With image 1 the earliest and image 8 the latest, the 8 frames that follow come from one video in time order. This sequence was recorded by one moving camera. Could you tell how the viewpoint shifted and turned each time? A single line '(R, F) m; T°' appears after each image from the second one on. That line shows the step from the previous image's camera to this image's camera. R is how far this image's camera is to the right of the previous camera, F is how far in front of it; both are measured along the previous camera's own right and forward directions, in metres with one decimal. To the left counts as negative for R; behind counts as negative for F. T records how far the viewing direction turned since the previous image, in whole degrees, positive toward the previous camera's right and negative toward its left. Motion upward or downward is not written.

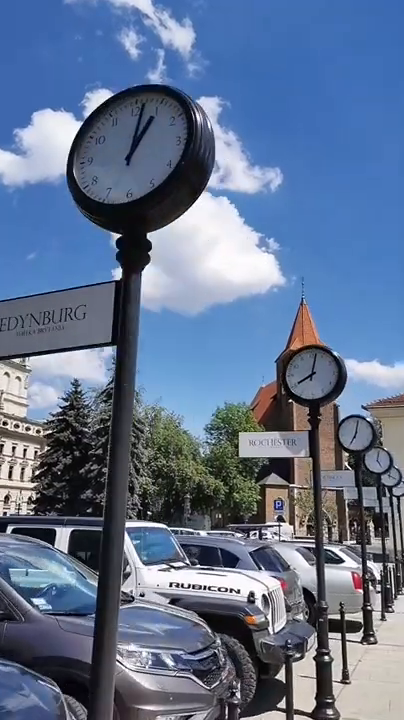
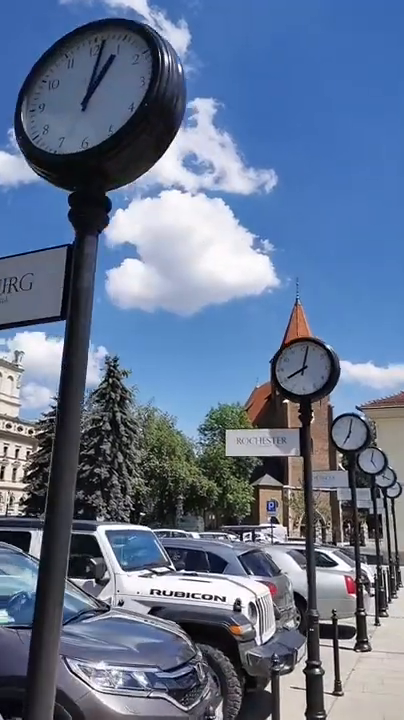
(+0.1, +0.4) m; +1°
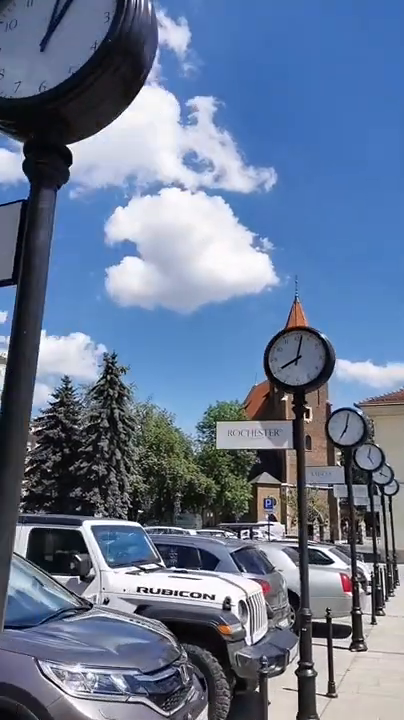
(+0.1, +0.2) m; 0°
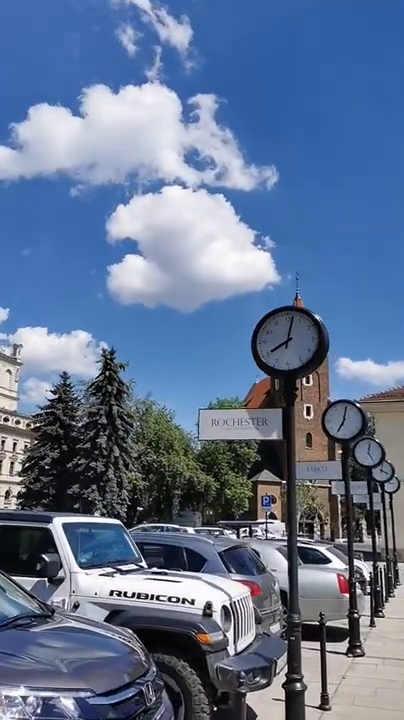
(+0.2, +0.6) m; 0°
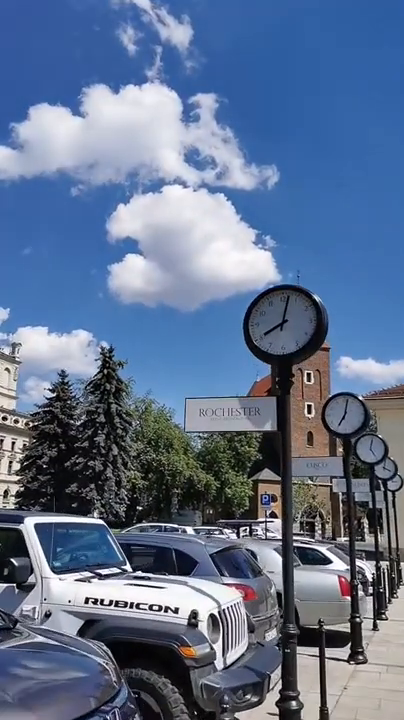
(+0.1, +0.5) m; 0°
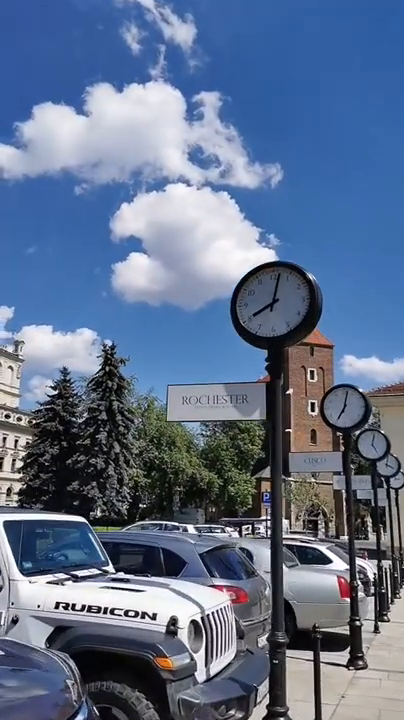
(+0.2, +0.4) m; 0°
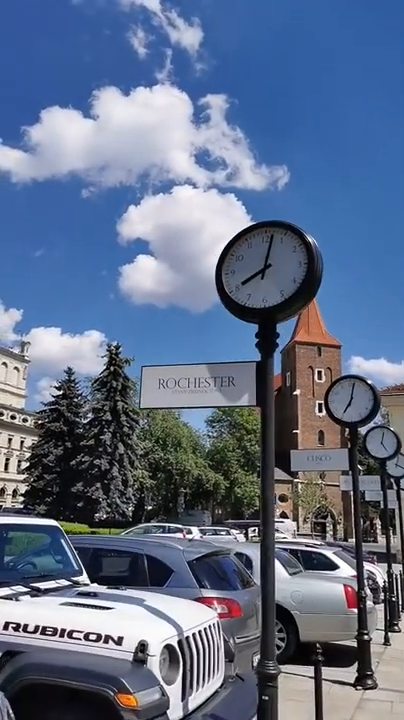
(+0.2, +0.7) m; -1°
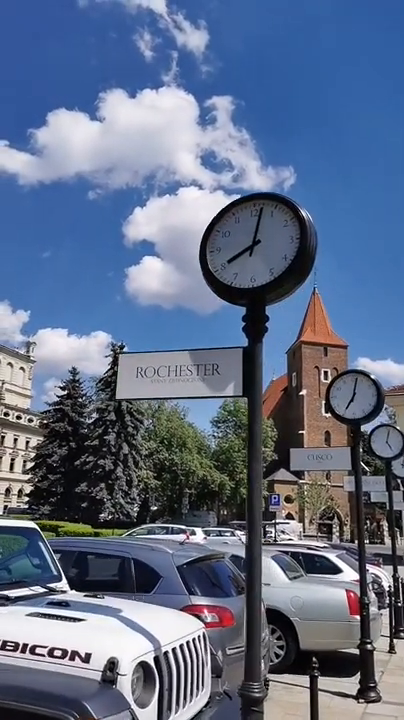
(+0.2, +0.4) m; -1°
